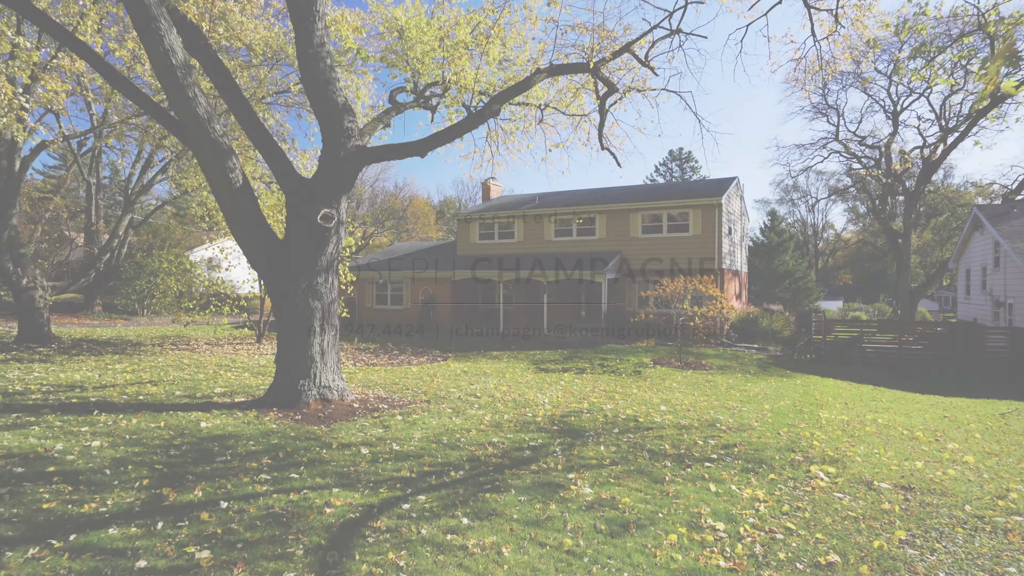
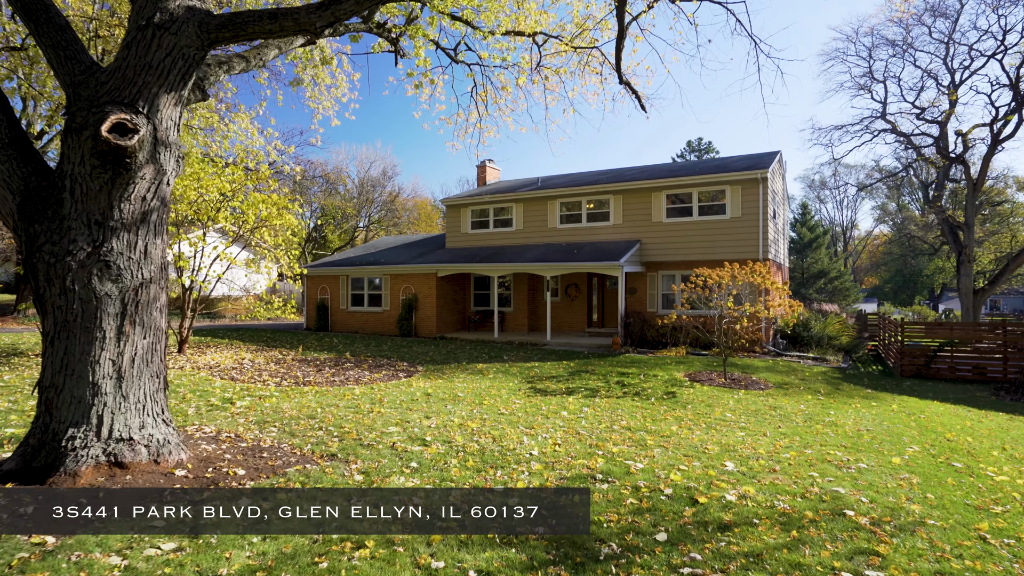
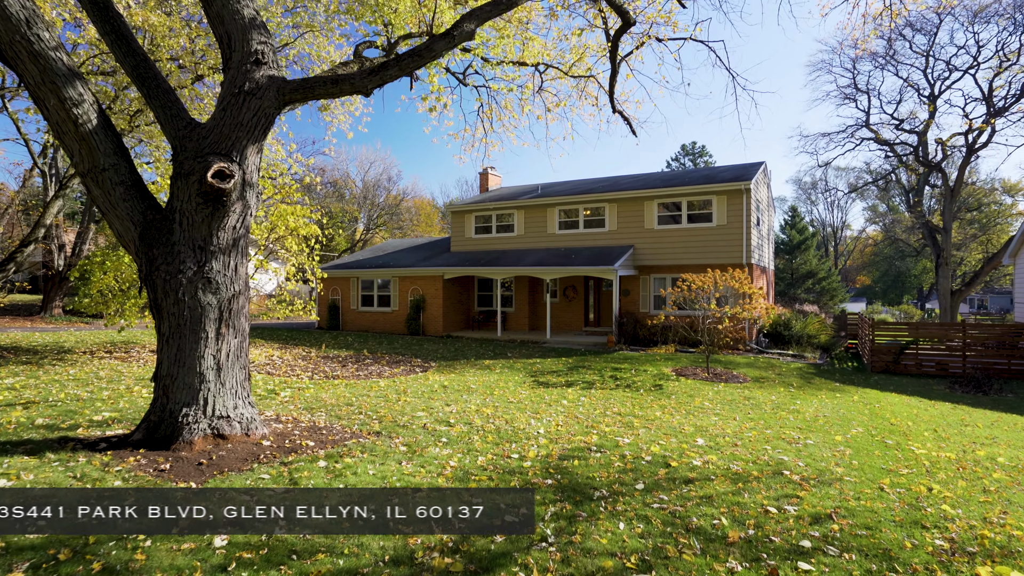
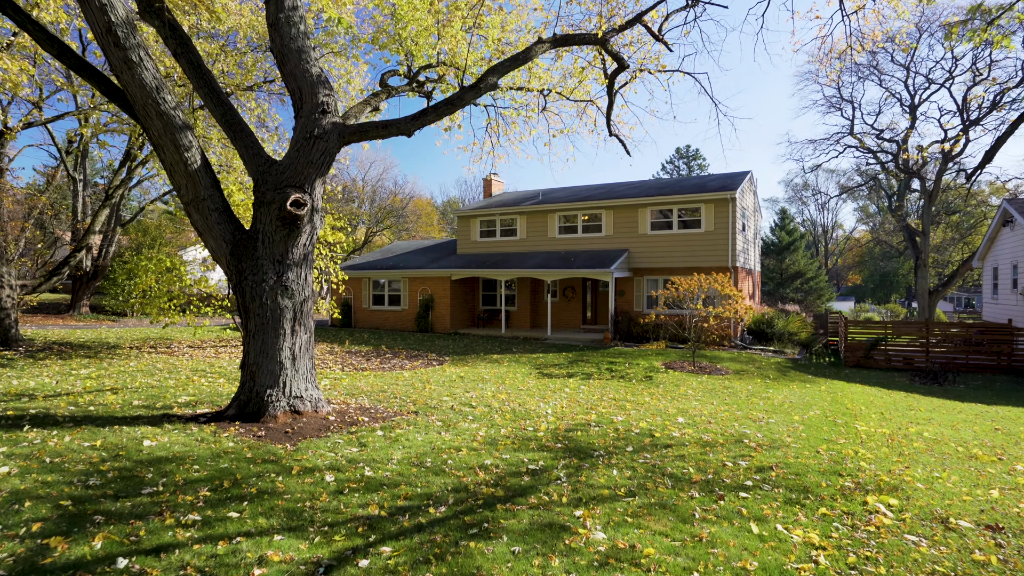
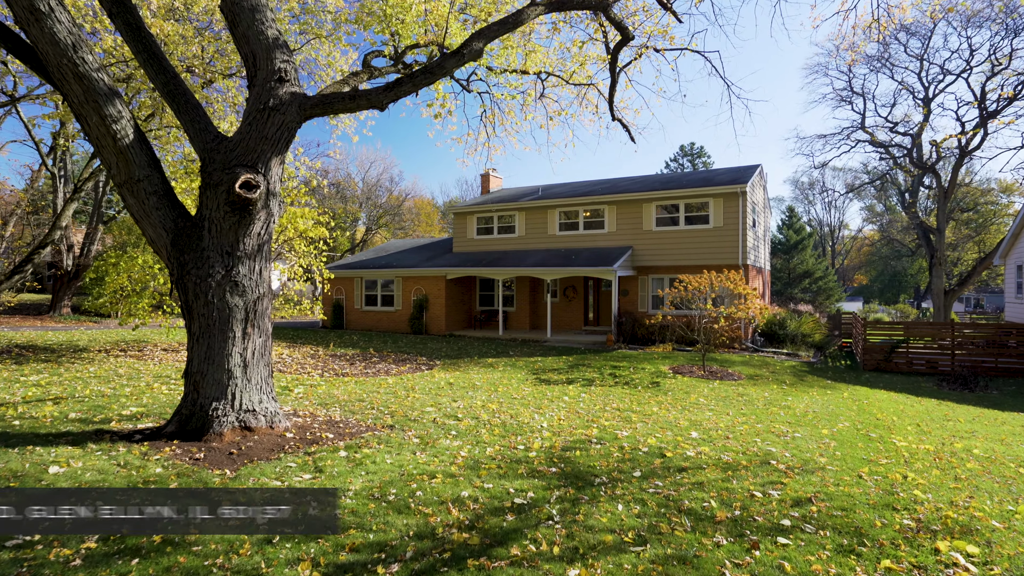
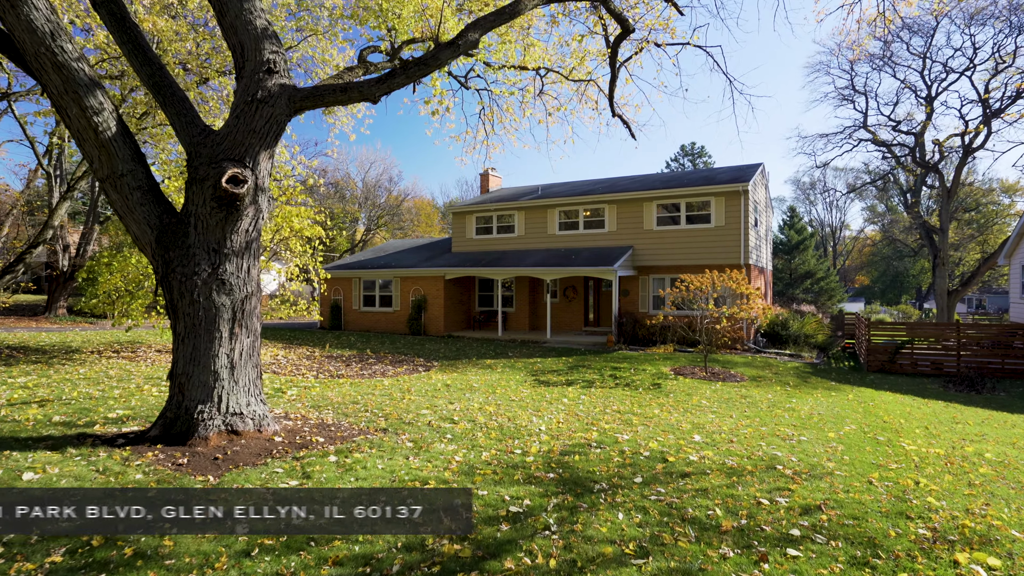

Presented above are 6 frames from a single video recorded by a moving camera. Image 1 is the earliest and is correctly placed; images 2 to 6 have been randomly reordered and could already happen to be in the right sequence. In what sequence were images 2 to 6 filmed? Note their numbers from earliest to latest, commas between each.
4, 5, 6, 3, 2
